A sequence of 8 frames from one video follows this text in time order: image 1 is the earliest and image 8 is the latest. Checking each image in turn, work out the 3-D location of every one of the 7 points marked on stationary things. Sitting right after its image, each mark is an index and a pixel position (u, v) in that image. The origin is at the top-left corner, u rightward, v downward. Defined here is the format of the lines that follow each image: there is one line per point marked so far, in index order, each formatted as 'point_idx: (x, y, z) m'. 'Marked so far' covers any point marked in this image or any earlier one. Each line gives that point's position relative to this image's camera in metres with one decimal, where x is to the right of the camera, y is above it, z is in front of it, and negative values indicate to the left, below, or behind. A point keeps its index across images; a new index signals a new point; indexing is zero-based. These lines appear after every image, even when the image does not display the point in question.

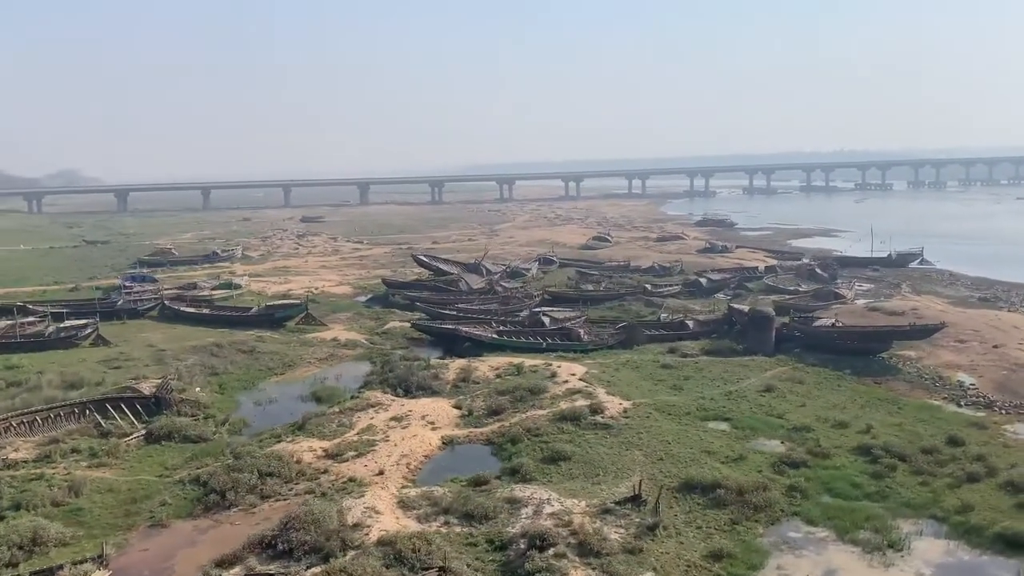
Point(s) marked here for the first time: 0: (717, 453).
0: (+4.0, -3.3, +17.8) m
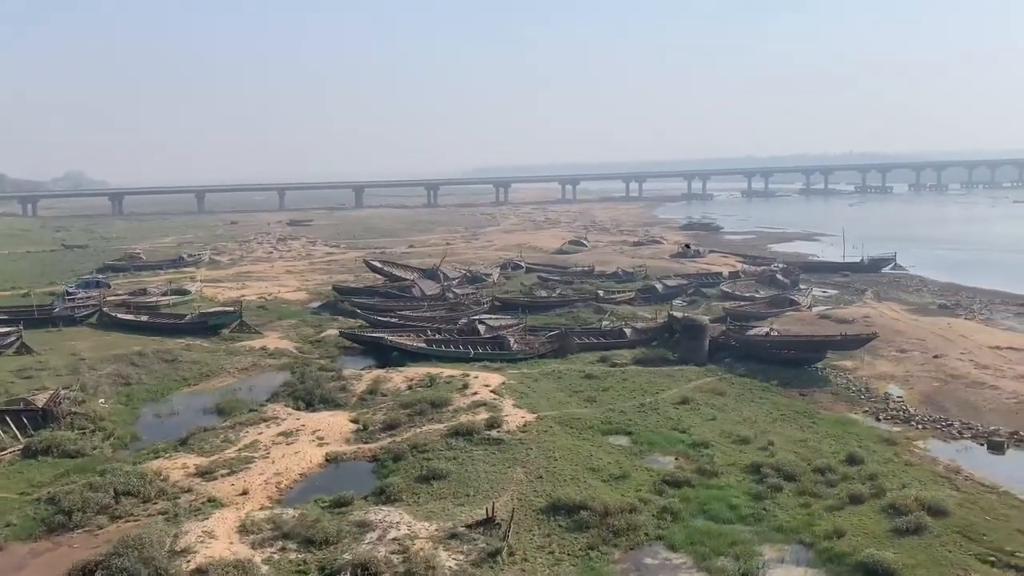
0: (+1.7, -3.5, +17.1) m
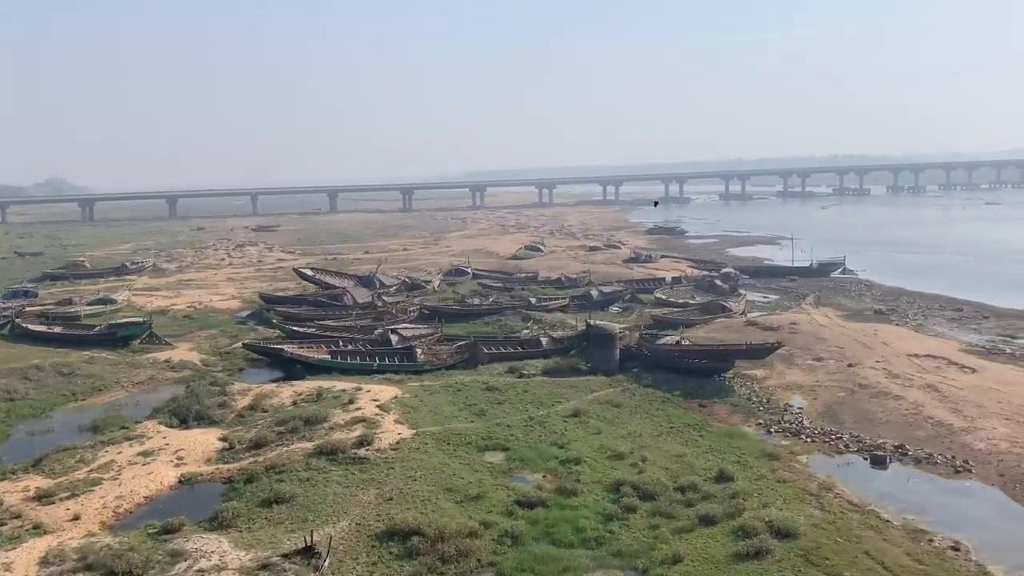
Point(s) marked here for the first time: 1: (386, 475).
0: (-1.0, -3.7, +16.4) m
1: (-2.4, -3.6, +17.1) m
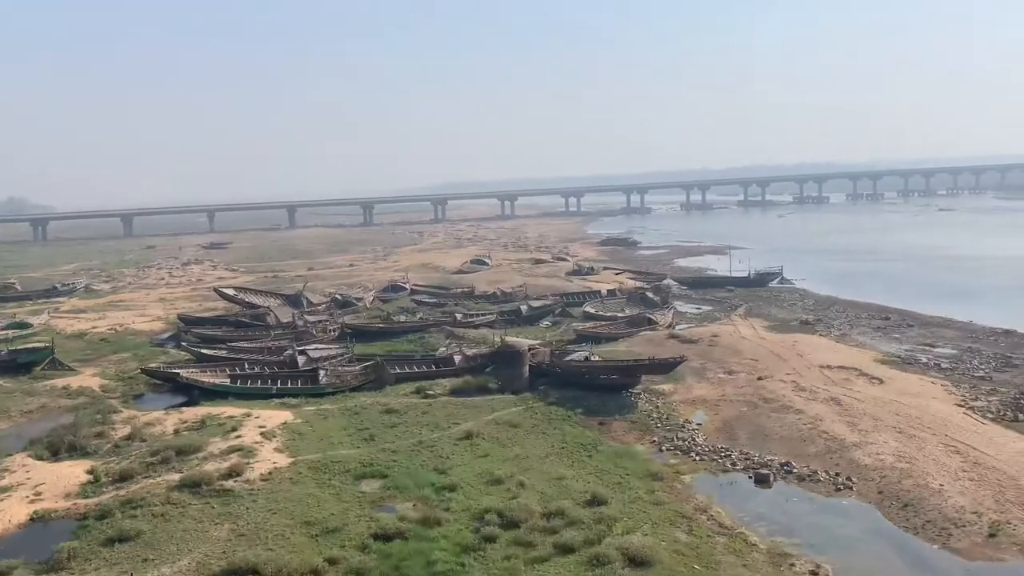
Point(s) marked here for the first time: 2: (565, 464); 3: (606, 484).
0: (-3.4, -4.1, +15.7) m
1: (-4.8, -4.0, +16.4) m
2: (+1.1, -3.7, +18.9) m
3: (+1.8, -3.8, +17.6) m
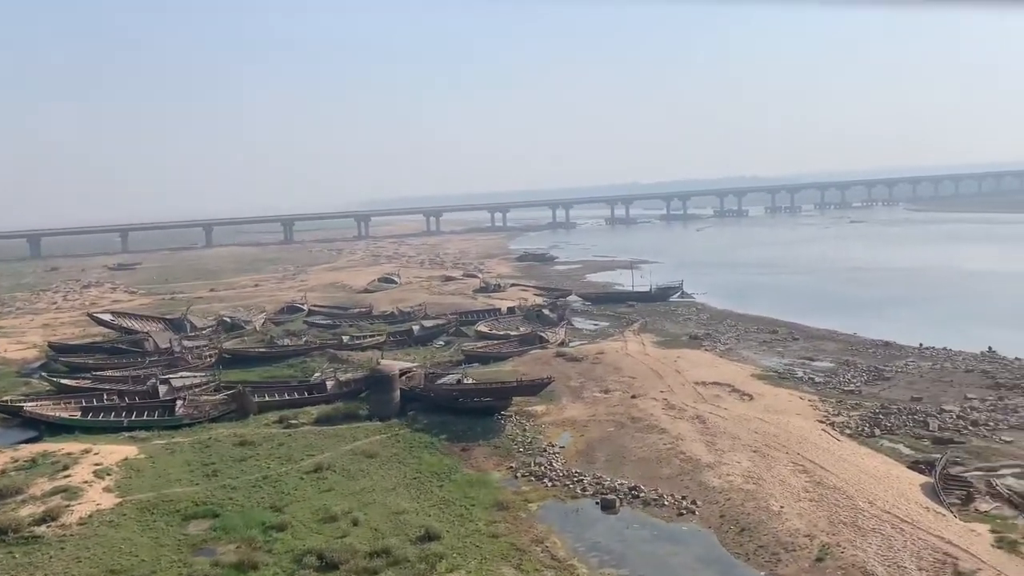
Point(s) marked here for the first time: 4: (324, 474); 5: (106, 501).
0: (-6.3, -4.6, +14.7) m
1: (-7.8, -4.6, +15.3) m
2: (-2.1, -4.2, +18.2) m
3: (-1.2, -4.3, +17.0) m
4: (-4.2, -4.1, +19.9) m
5: (-8.2, -4.3, +18.1) m
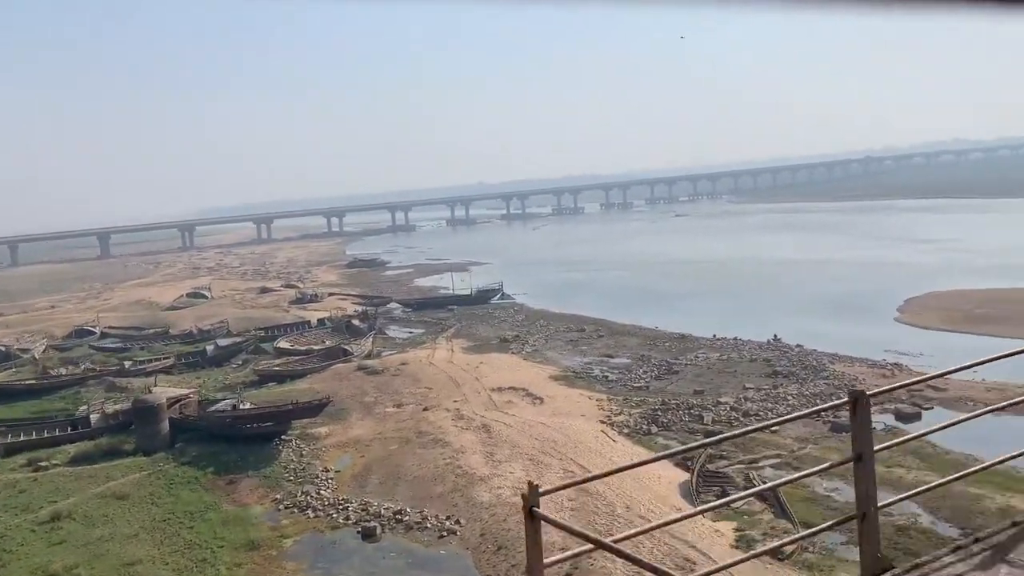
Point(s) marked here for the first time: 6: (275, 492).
0: (-10.3, -5.3, +12.4) m
1: (-11.8, -5.3, +12.8) m
2: (-6.6, -4.7, +16.6) m
3: (-5.6, -4.7, +15.5) m
4: (-9.0, -4.7, +18.0) m
5: (-12.6, -5.0, +15.5) m
6: (-5.1, -4.4, +19.4) m
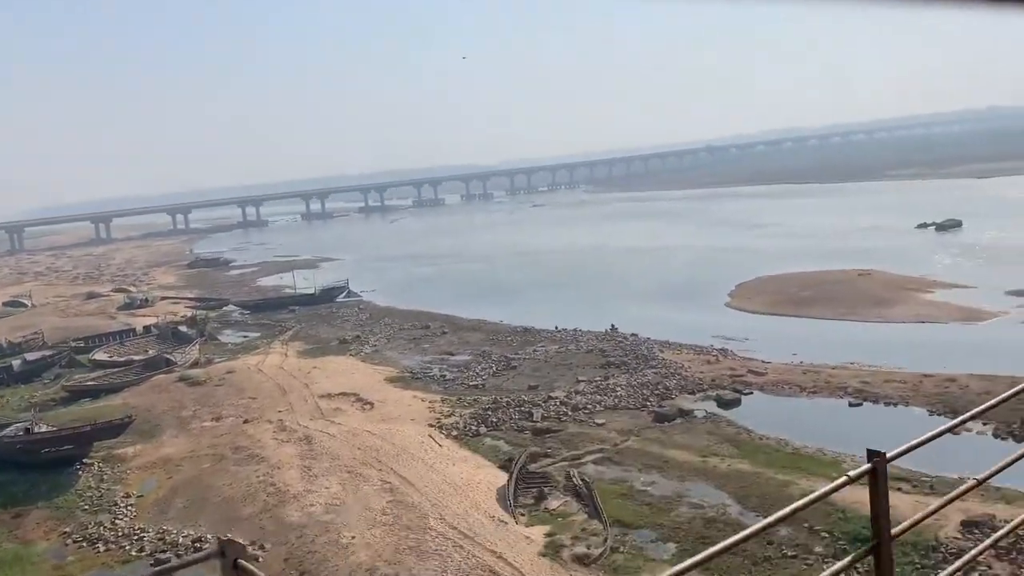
0: (-12.8, -5.8, +10.1) m
1: (-14.4, -5.8, +10.2) m
2: (-9.9, -5.0, +14.7) m
3: (-8.7, -5.0, +13.8) m
4: (-12.4, -5.1, +15.7) m
5: (-15.6, -5.6, +12.8) m
6: (-8.8, -4.7, +17.7) m
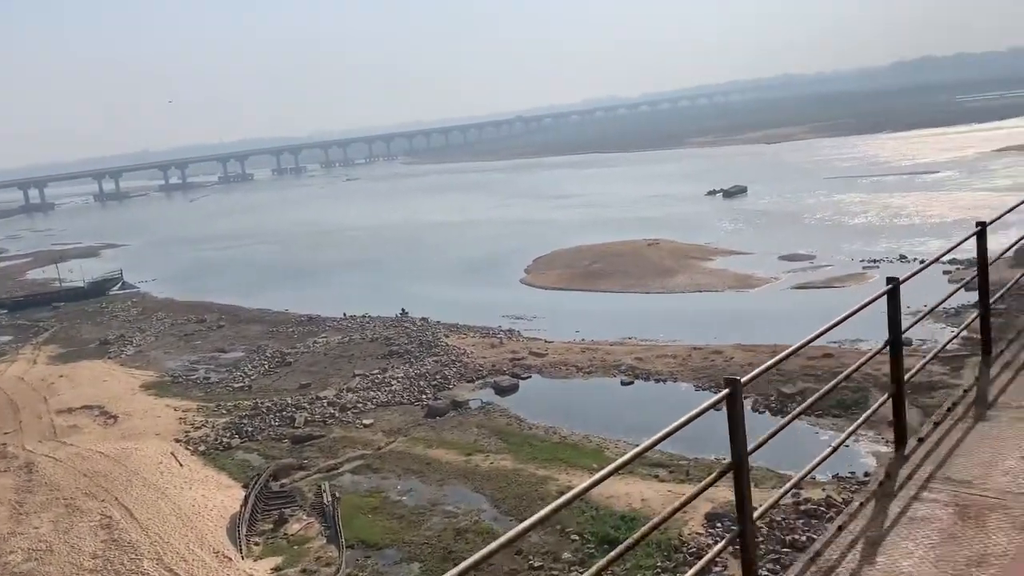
0: (-15.6, -6.6, +6.2) m
1: (-17.2, -6.7, +6.0) m
2: (-13.6, -5.6, +11.3) m
3: (-12.3, -5.5, +10.6) m
4: (-16.3, -5.7, +11.8) m
5: (-18.9, -6.4, +8.3) m
6: (-13.1, -5.1, +14.5) m
